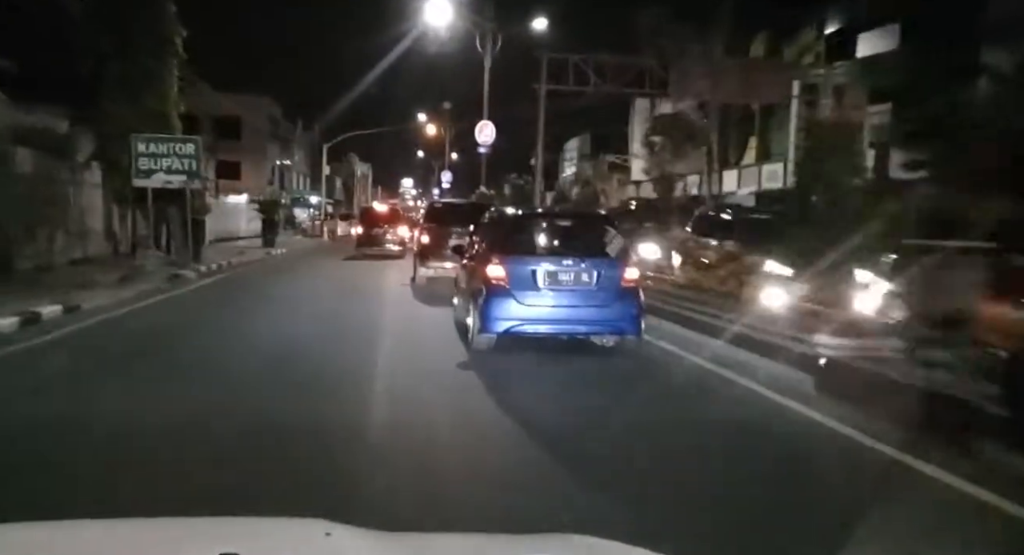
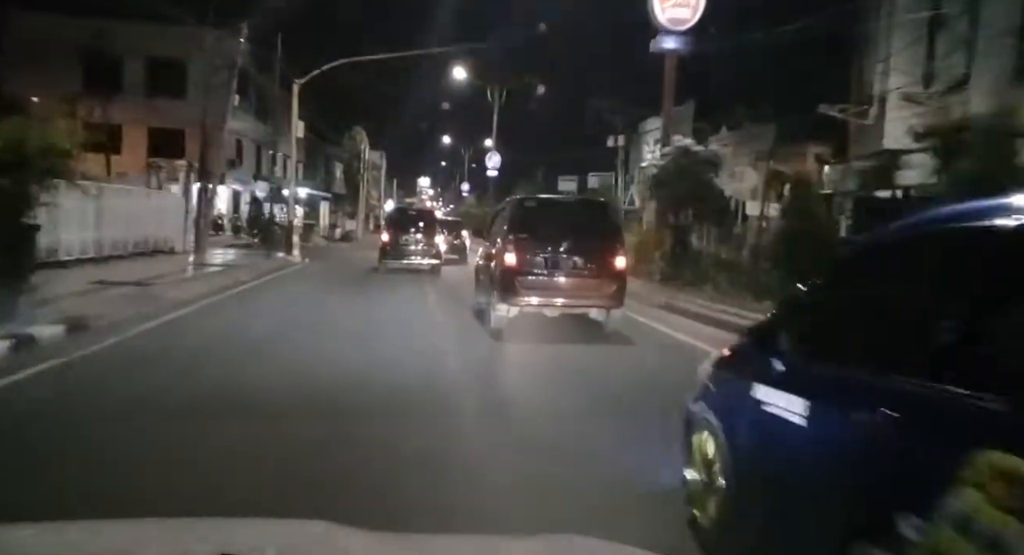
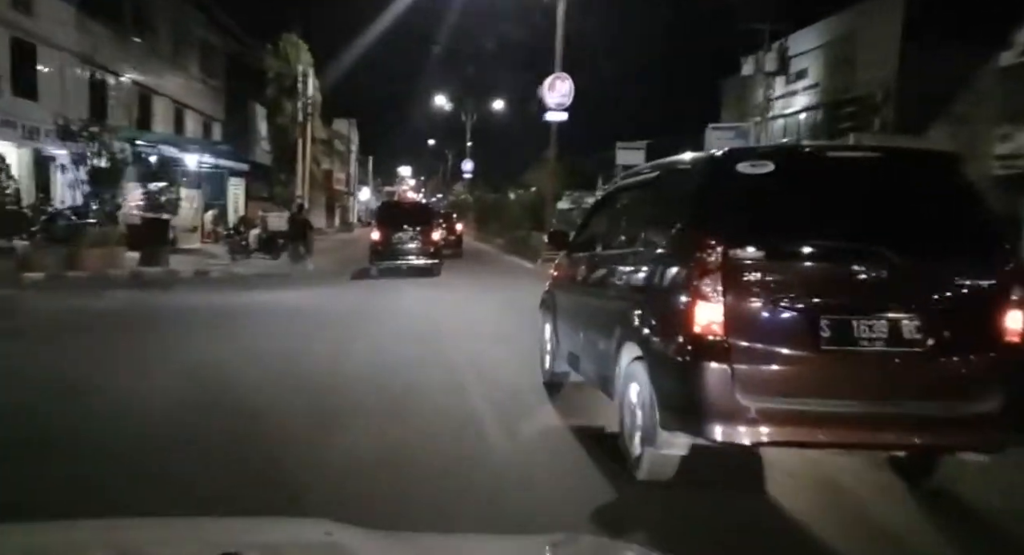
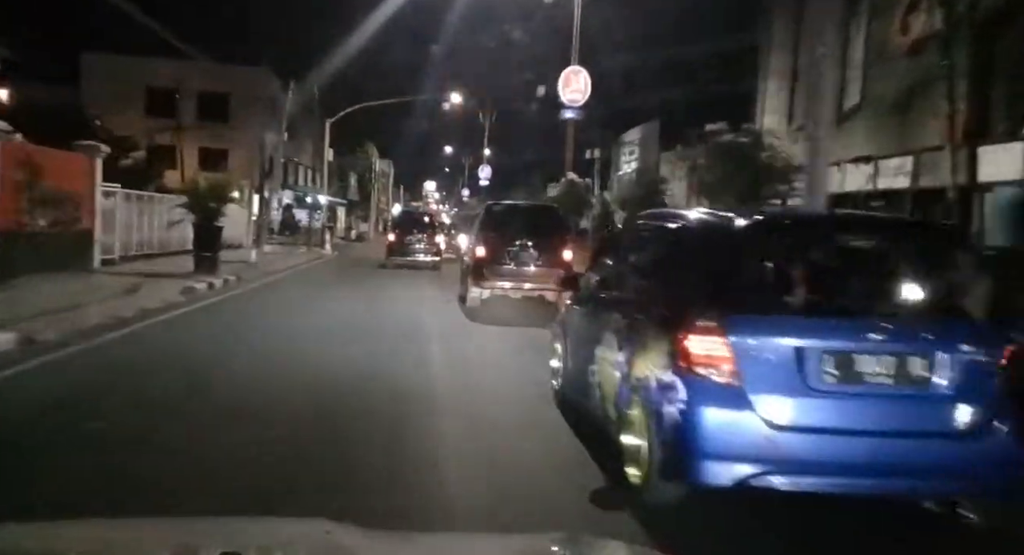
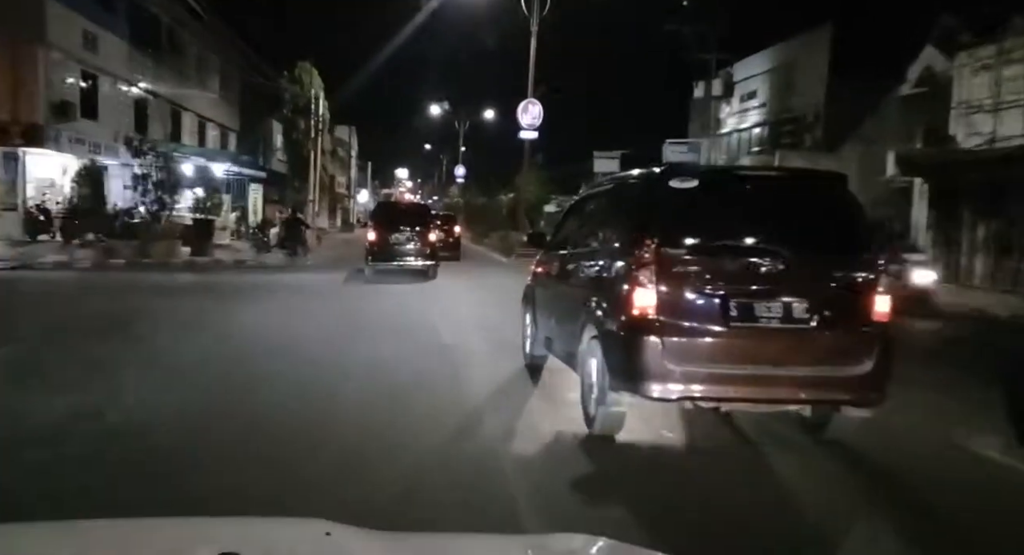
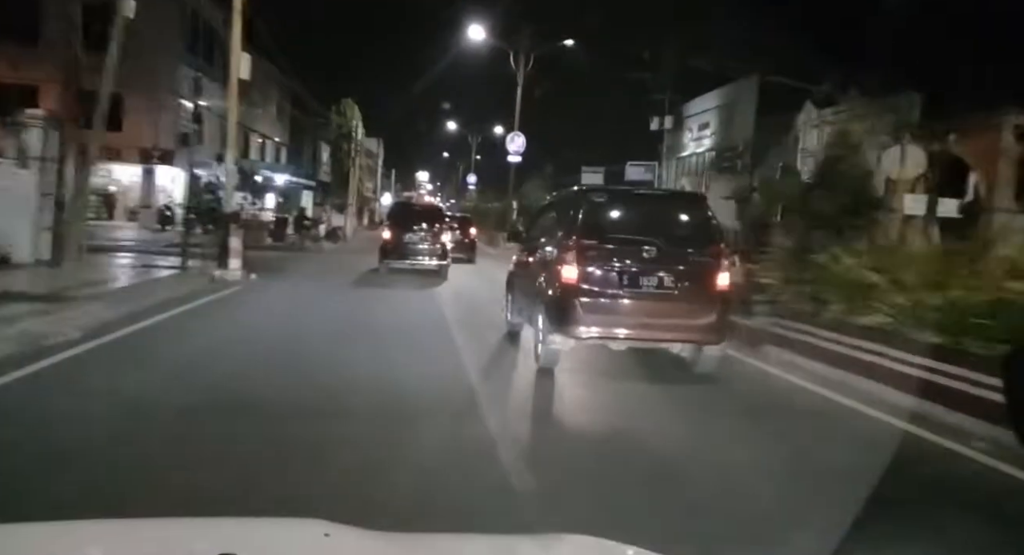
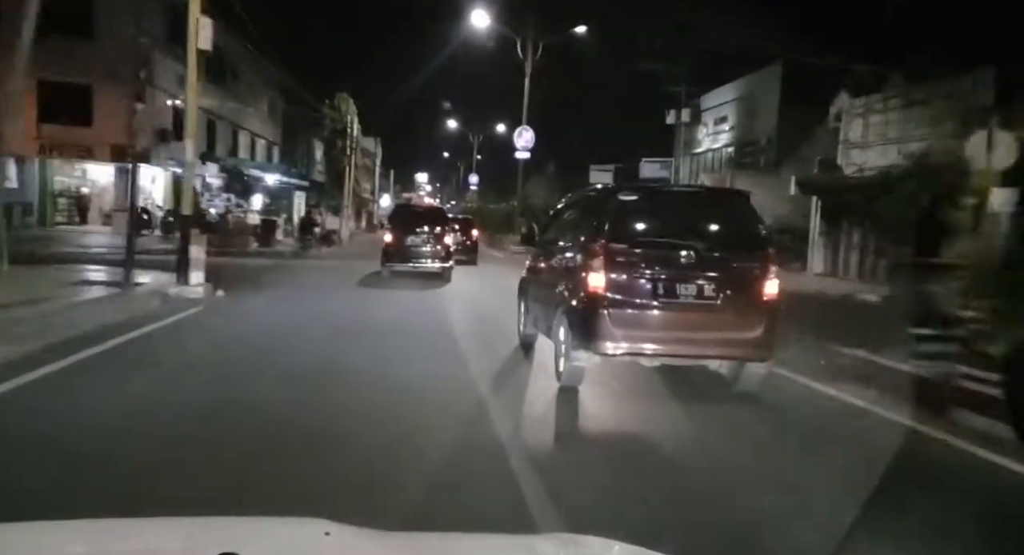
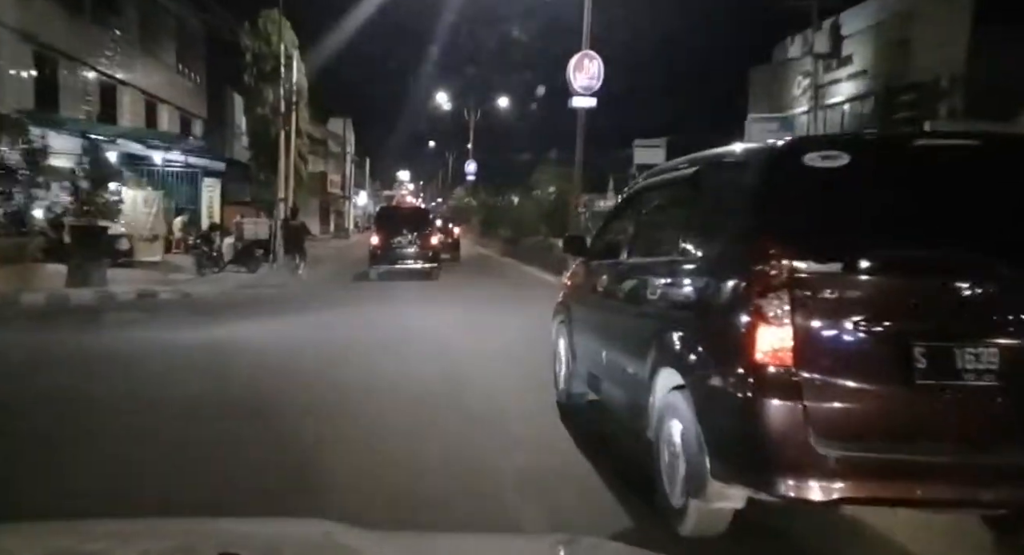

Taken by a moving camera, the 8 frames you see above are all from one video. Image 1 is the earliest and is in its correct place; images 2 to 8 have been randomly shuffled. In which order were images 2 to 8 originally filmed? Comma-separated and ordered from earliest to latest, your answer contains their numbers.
4, 2, 6, 7, 5, 3, 8
